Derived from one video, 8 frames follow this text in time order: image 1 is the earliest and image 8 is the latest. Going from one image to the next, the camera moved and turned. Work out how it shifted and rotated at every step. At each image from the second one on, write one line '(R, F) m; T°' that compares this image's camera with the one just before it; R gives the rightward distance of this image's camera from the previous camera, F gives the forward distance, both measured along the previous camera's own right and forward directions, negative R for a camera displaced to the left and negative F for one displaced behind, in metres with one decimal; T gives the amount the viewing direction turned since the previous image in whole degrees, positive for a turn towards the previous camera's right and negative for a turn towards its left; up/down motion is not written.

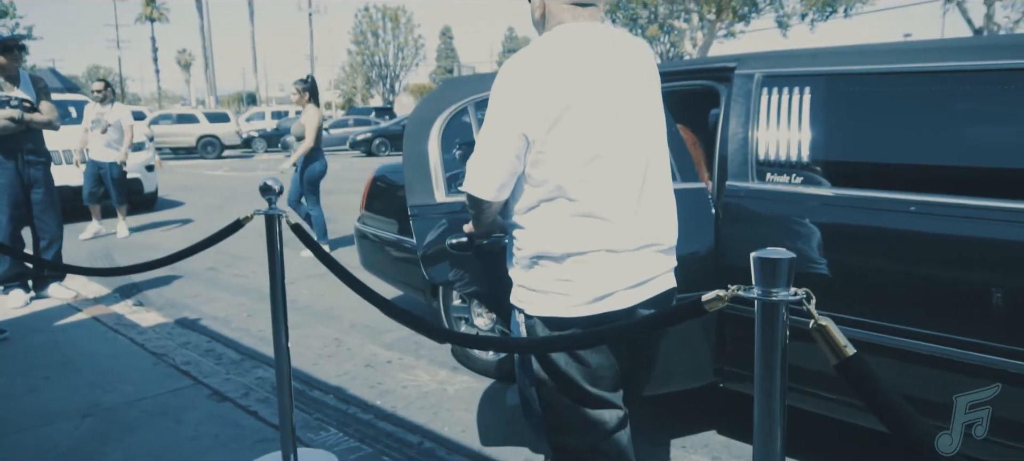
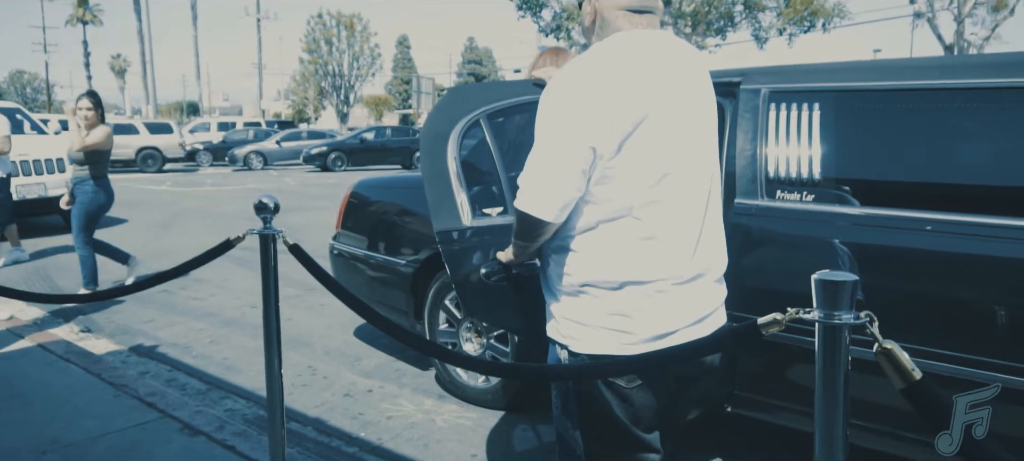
(-0.4, +0.2) m; +6°
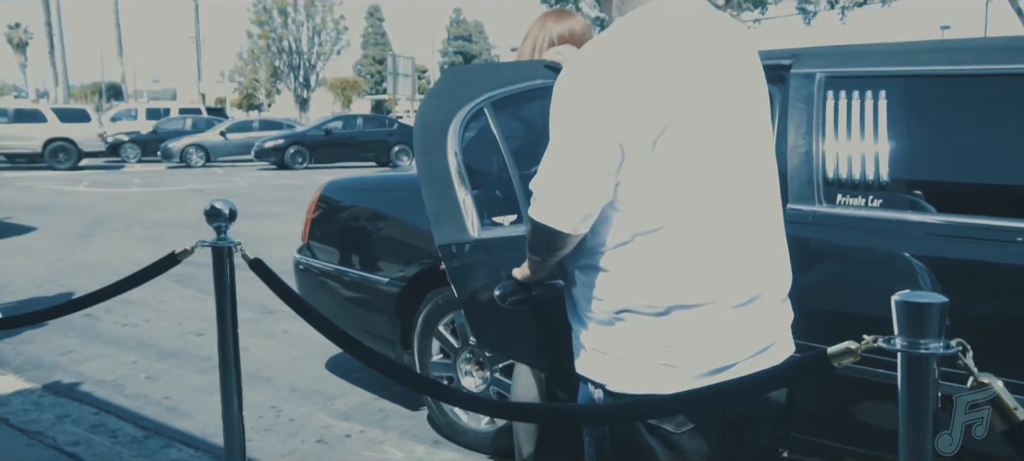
(-0.3, +0.7) m; +5°
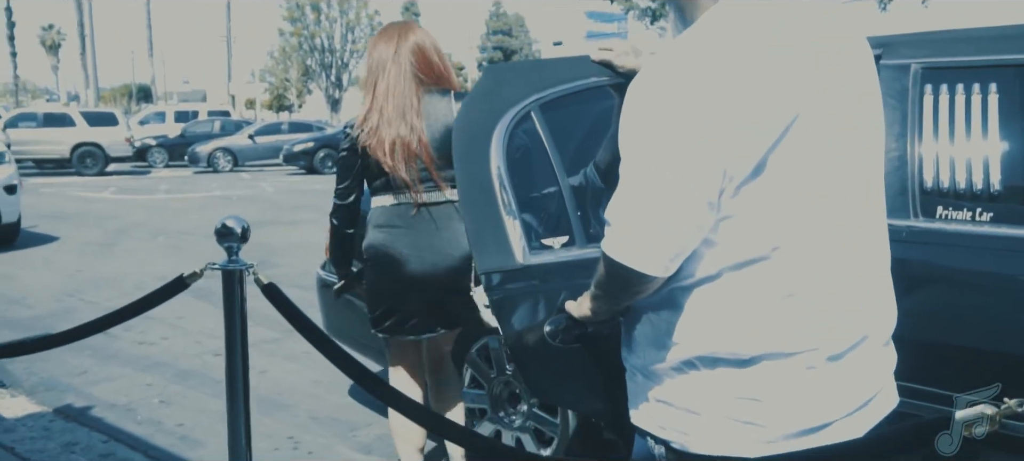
(+0.1, +0.4) m; -4°
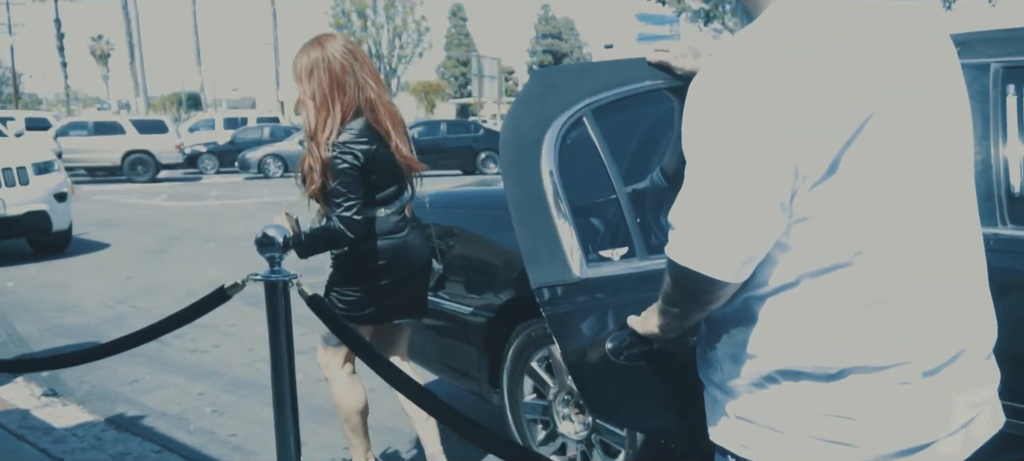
(0.0, +0.1) m; -3°
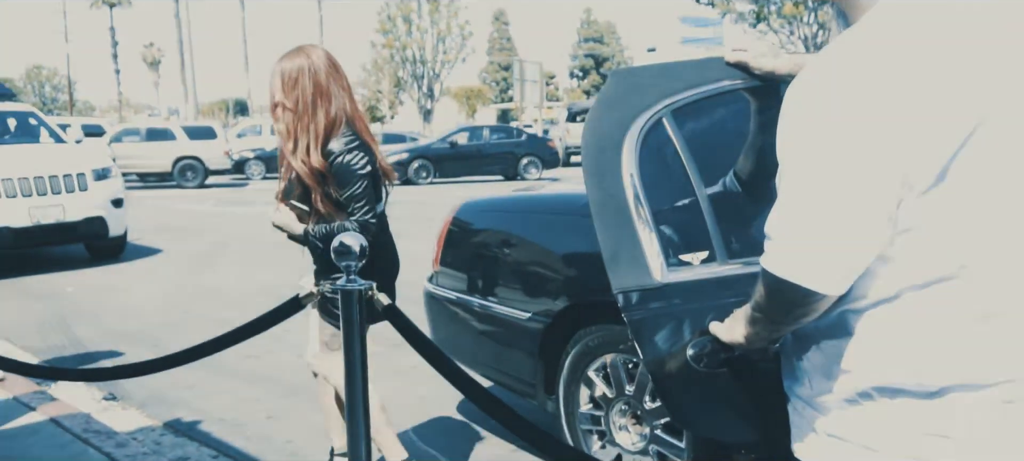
(-0.1, 0.0) m; -2°
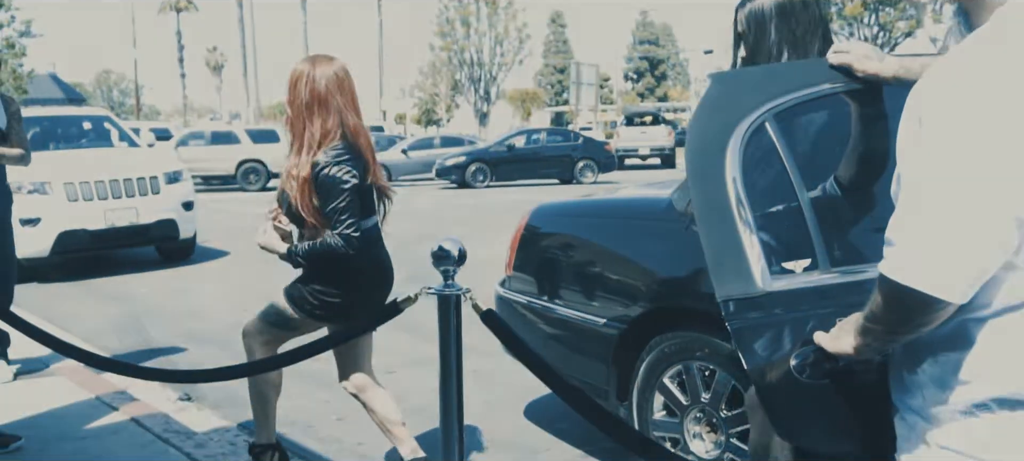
(-0.1, 0.0) m; -3°
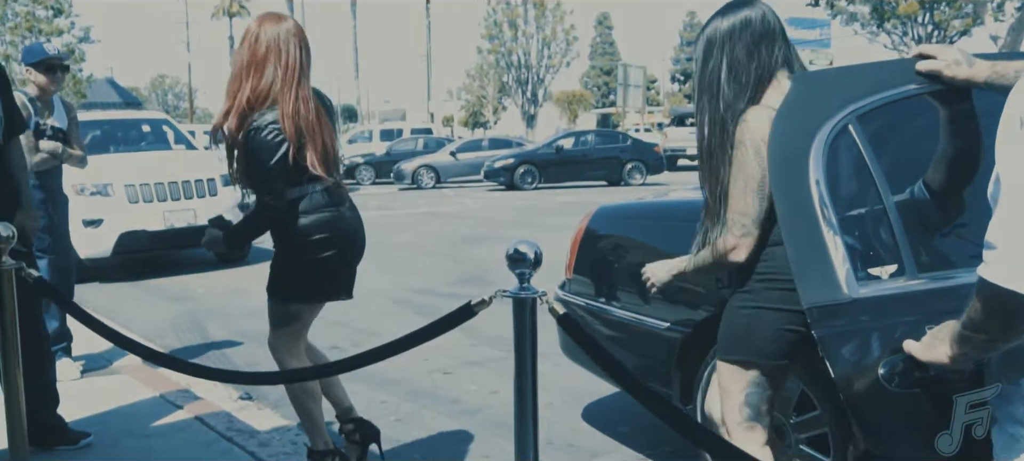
(-0.1, 0.0) m; -2°
